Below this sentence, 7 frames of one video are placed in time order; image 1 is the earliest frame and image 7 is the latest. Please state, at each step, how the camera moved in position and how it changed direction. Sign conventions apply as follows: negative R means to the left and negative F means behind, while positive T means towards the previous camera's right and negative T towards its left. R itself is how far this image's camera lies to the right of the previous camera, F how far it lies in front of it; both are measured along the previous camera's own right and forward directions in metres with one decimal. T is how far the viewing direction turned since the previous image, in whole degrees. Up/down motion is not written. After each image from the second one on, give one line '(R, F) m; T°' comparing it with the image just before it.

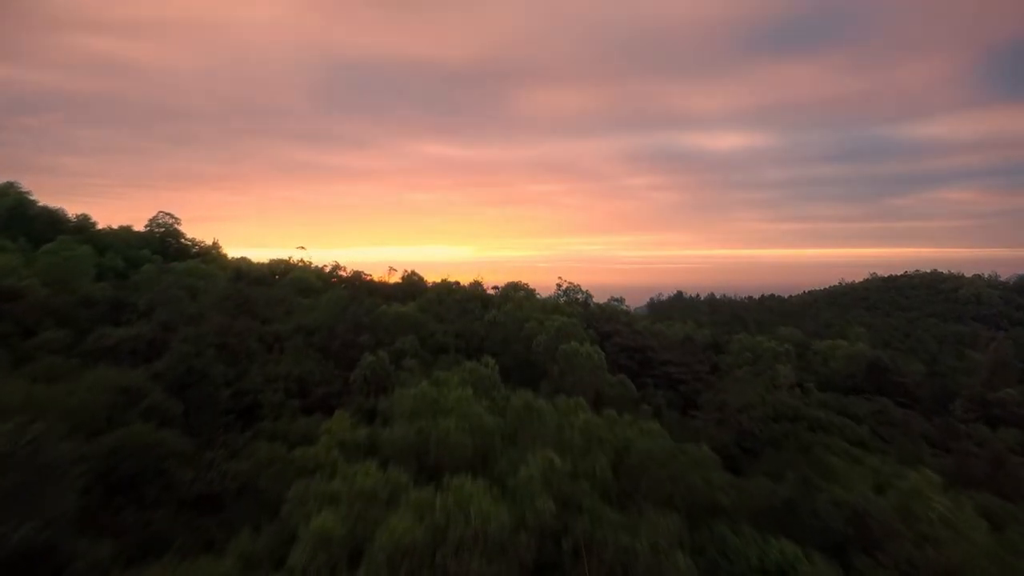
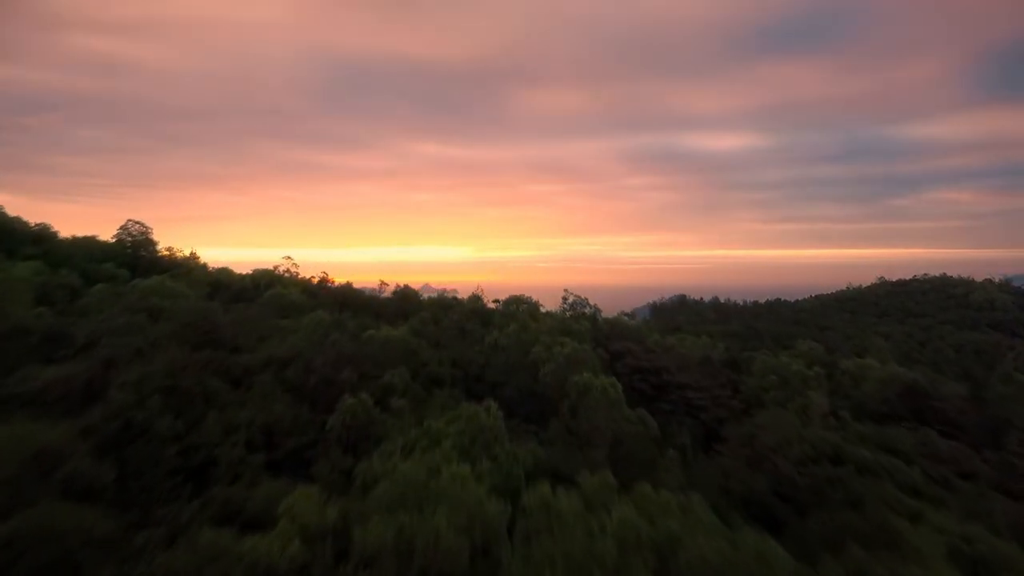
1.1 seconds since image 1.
(-0.1, +1.6) m; 0°
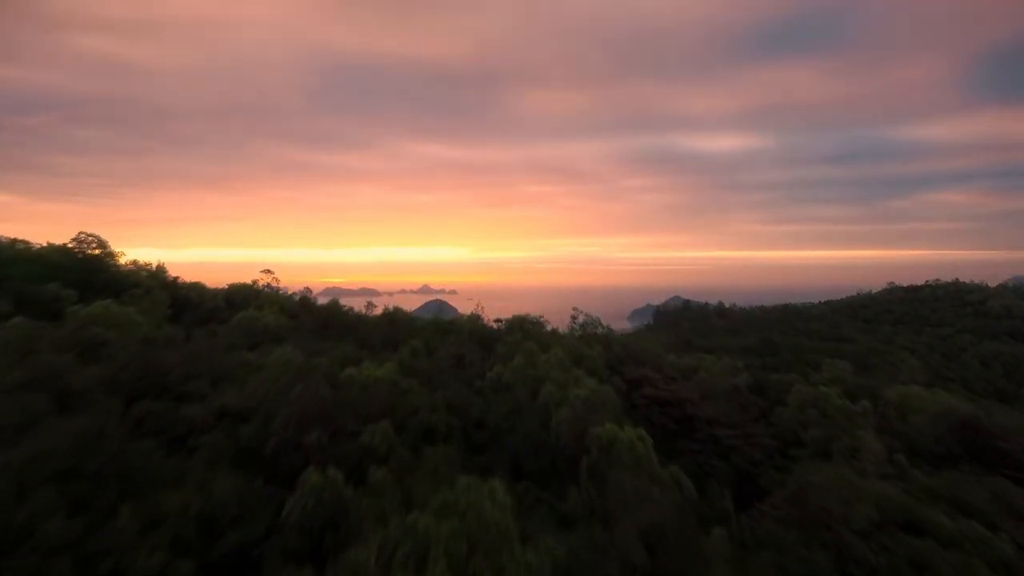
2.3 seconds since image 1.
(-0.1, +2.0) m; 0°
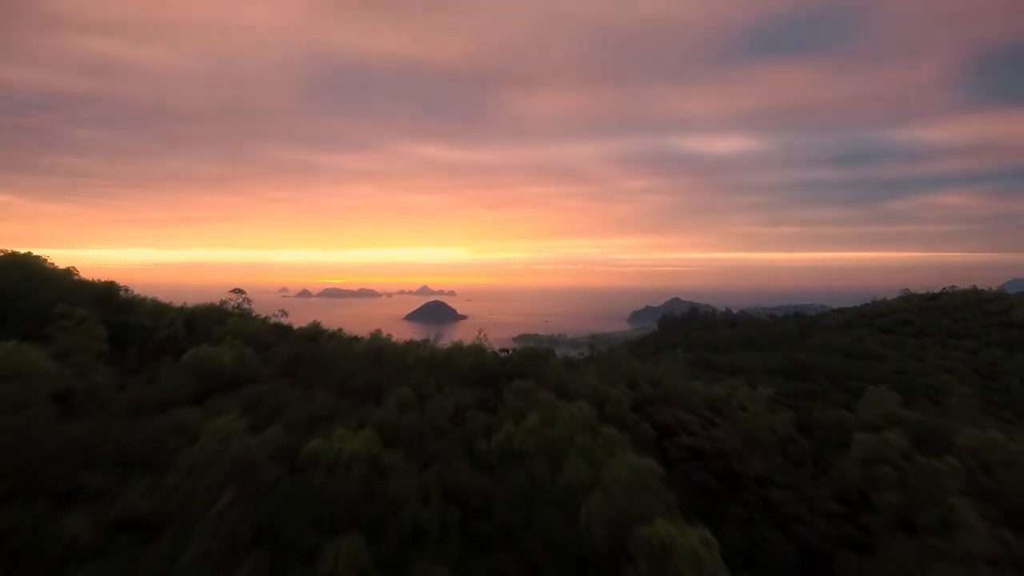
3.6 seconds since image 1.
(-0.2, +2.6) m; 0°
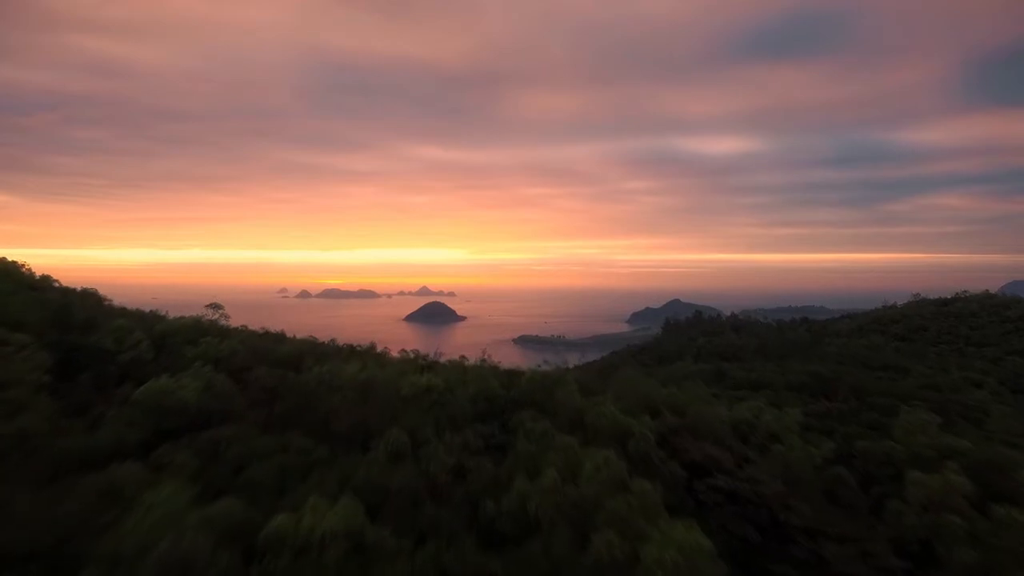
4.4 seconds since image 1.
(-0.1, +1.7) m; 0°
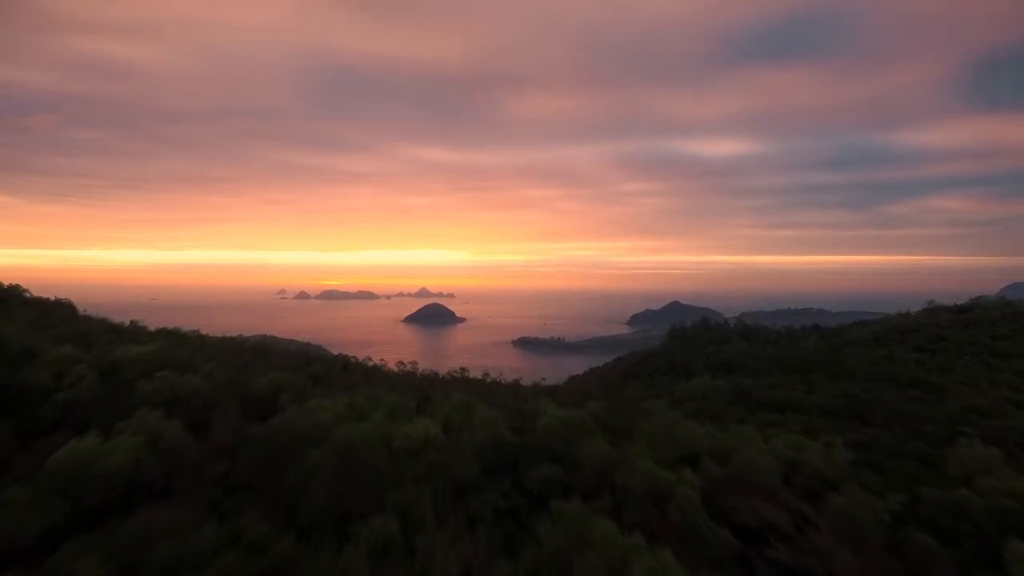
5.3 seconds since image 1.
(-0.2, +2.1) m; 0°
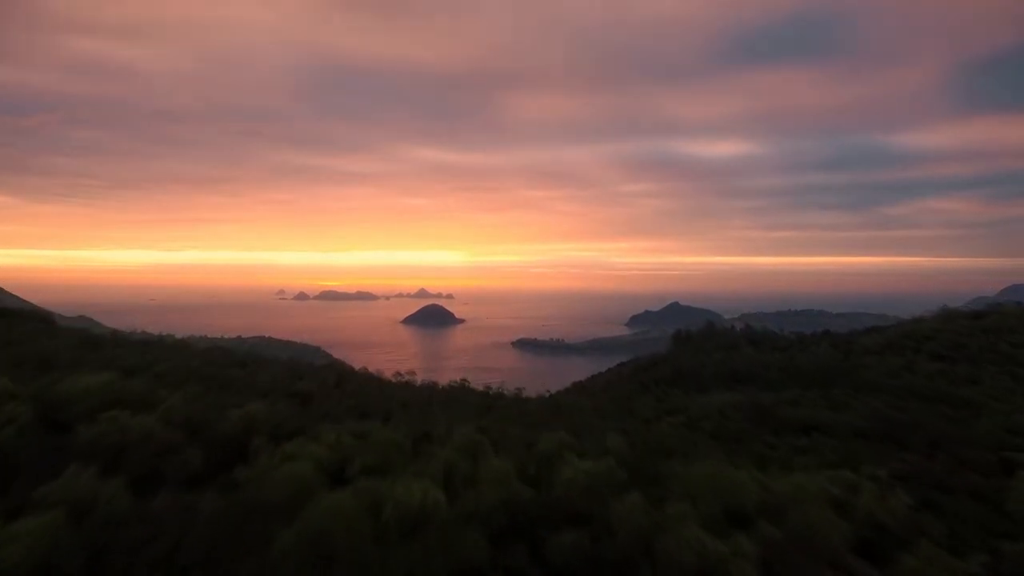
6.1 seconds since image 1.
(-0.2, +1.9) m; 0°
